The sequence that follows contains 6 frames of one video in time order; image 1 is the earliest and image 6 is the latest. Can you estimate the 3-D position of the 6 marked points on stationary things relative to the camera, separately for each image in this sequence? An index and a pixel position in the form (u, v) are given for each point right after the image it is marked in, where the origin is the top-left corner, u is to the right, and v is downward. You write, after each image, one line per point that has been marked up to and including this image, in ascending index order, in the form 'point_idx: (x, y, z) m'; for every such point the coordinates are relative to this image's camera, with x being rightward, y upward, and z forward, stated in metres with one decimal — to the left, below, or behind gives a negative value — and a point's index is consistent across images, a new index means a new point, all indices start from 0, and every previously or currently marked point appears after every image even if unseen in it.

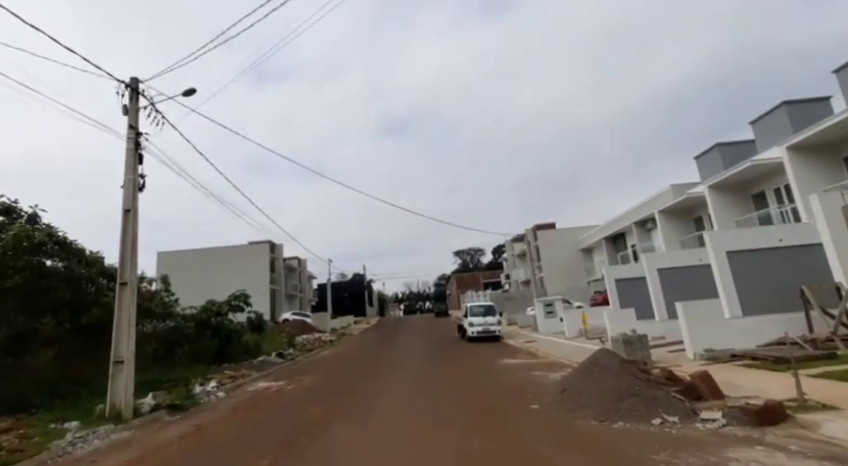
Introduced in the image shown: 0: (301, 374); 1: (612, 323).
0: (-4.3, -5.1, +16.0) m
1: (+7.2, -3.5, +16.9) m
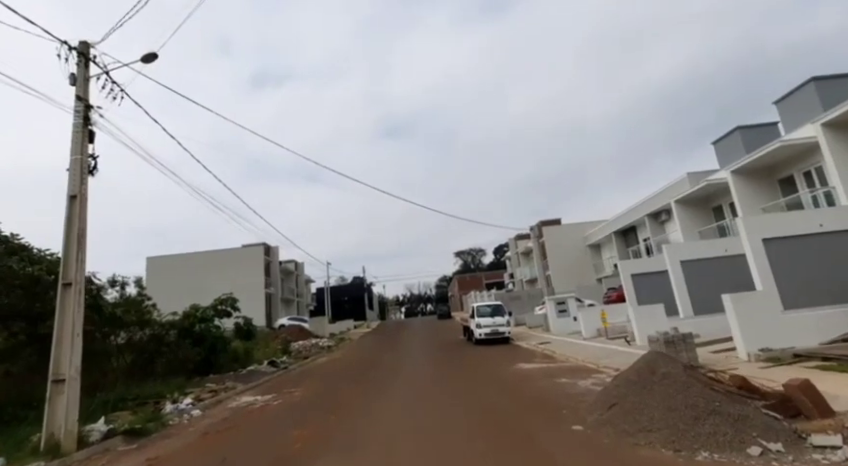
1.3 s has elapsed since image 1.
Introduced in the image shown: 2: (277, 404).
0: (-4.1, -4.9, +14.2) m
1: (+7.3, -3.1, +15.2) m
2: (-3.6, -4.2, +10.8) m
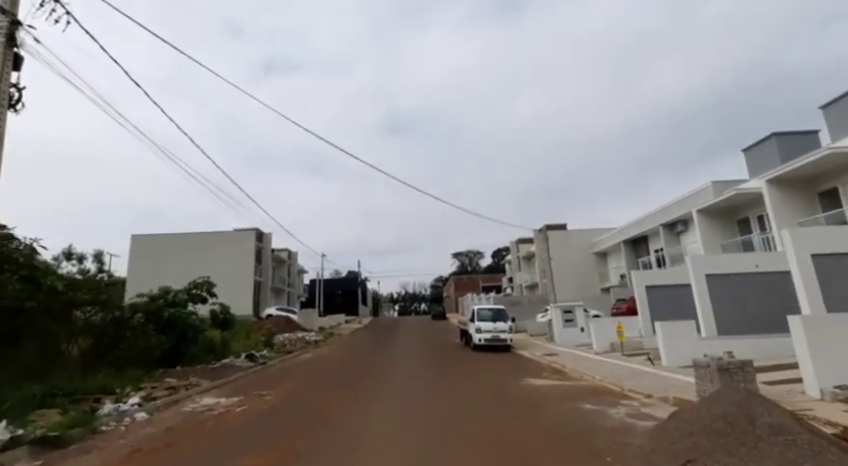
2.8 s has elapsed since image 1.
0: (-4.3, -4.3, +12.3) m
1: (+7.3, -3.2, +13.4) m
2: (-3.7, -3.6, +8.9) m
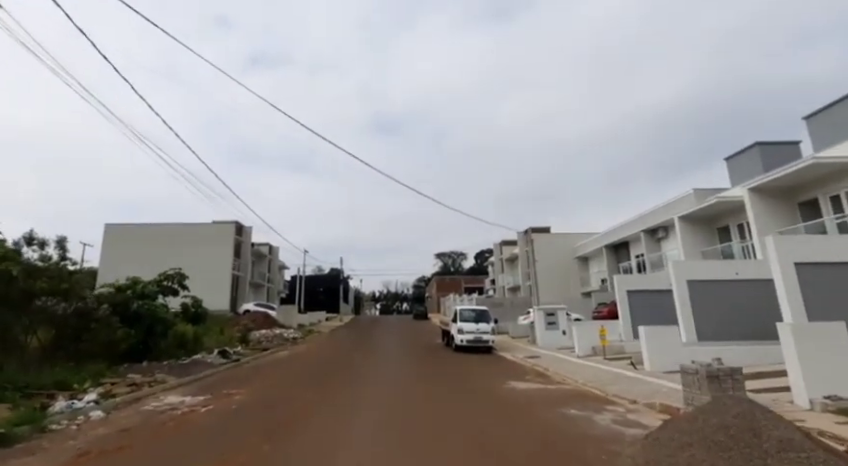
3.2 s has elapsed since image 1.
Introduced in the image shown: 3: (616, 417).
0: (-4.8, -4.0, +11.7) m
1: (+6.7, -3.3, +13.2) m
2: (-4.1, -3.4, +8.4) m
3: (+3.5, -3.4, +8.1) m
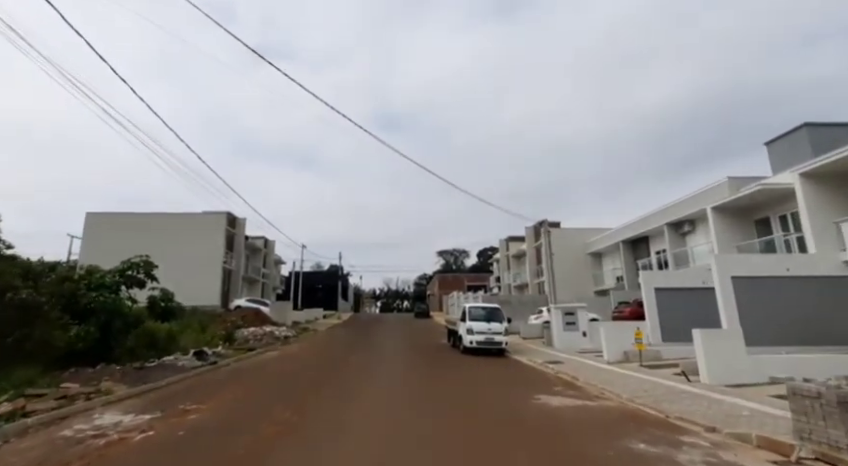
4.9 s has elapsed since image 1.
0: (-4.6, -3.5, +9.5) m
1: (+6.9, -2.9, +10.9) m
2: (-3.9, -2.9, +6.1) m
3: (+3.7, -2.9, +5.9) m
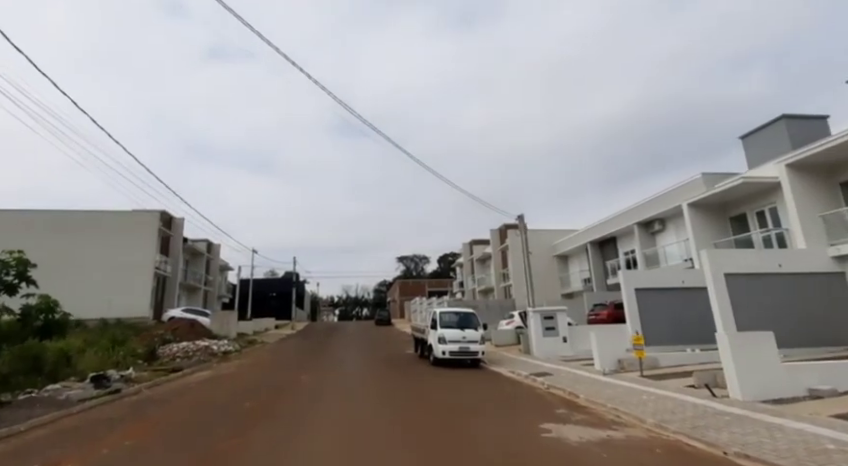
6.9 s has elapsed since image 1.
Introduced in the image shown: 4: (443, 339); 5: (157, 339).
0: (-5.0, -3.2, +6.5) m
1: (+6.3, -2.6, +9.0) m
2: (-4.0, -2.5, +3.2) m
3: (+3.6, -2.5, +3.7) m
4: (+0.7, -4.0, +16.8) m
5: (-11.4, -4.5, +19.1) m
